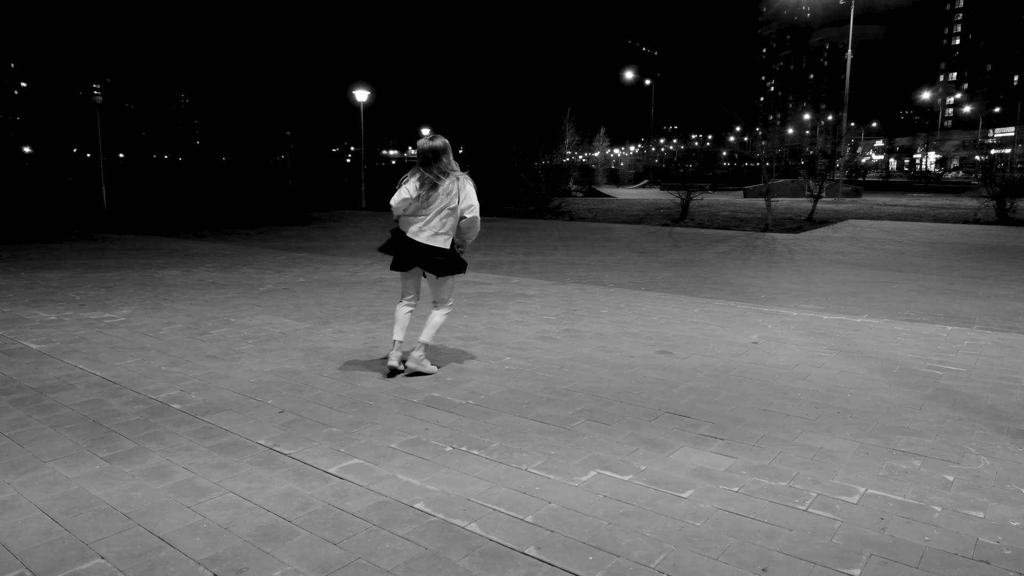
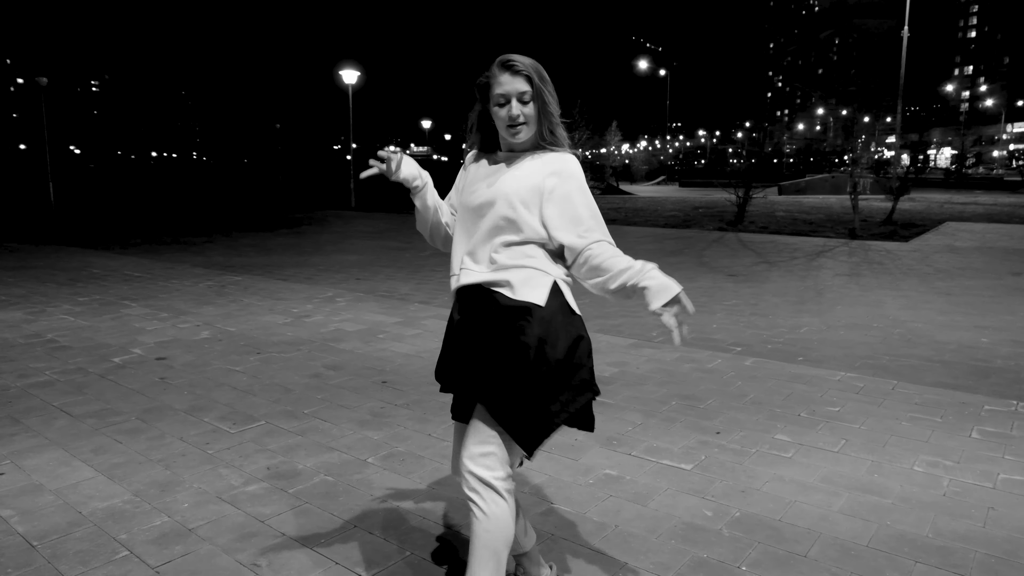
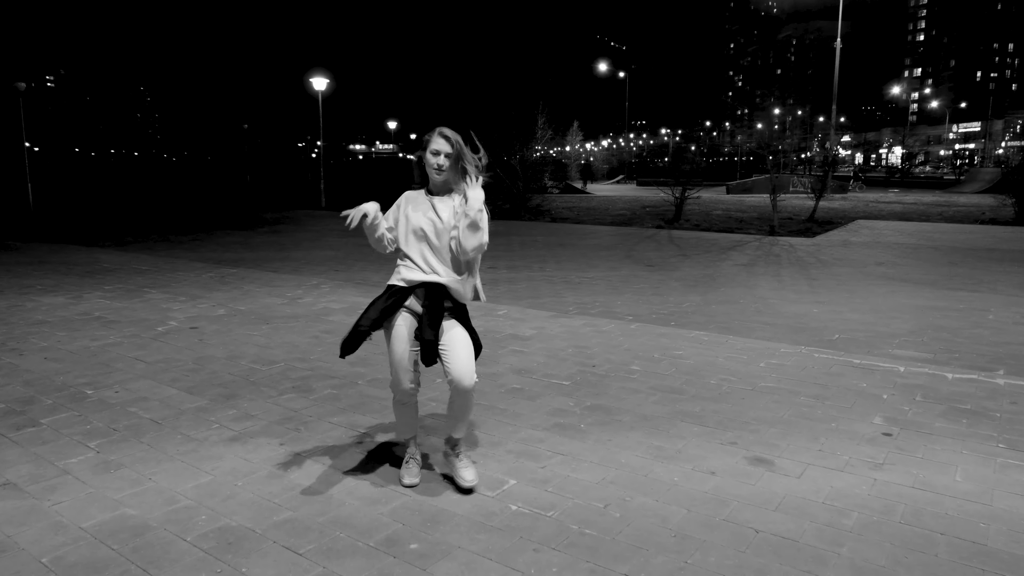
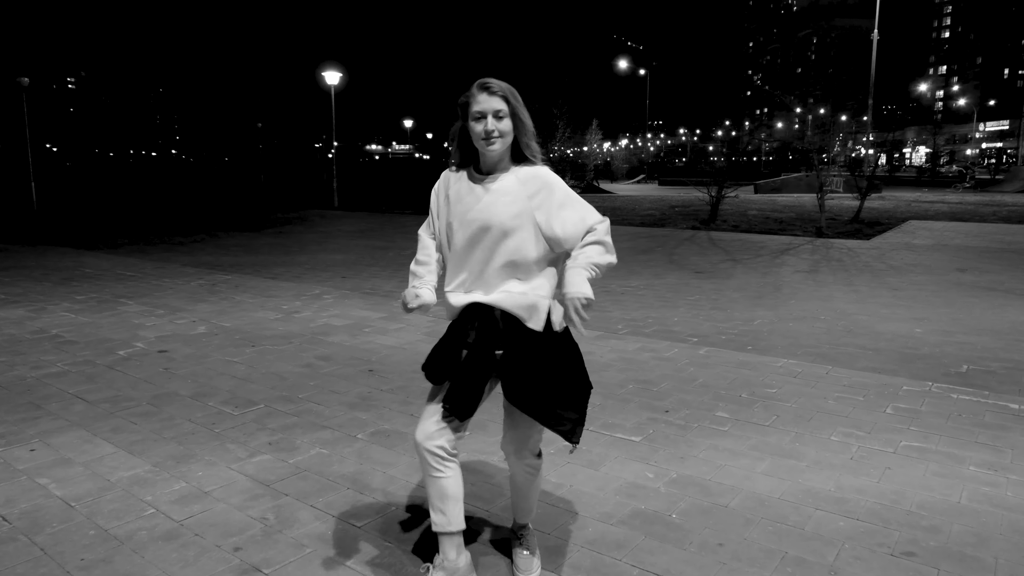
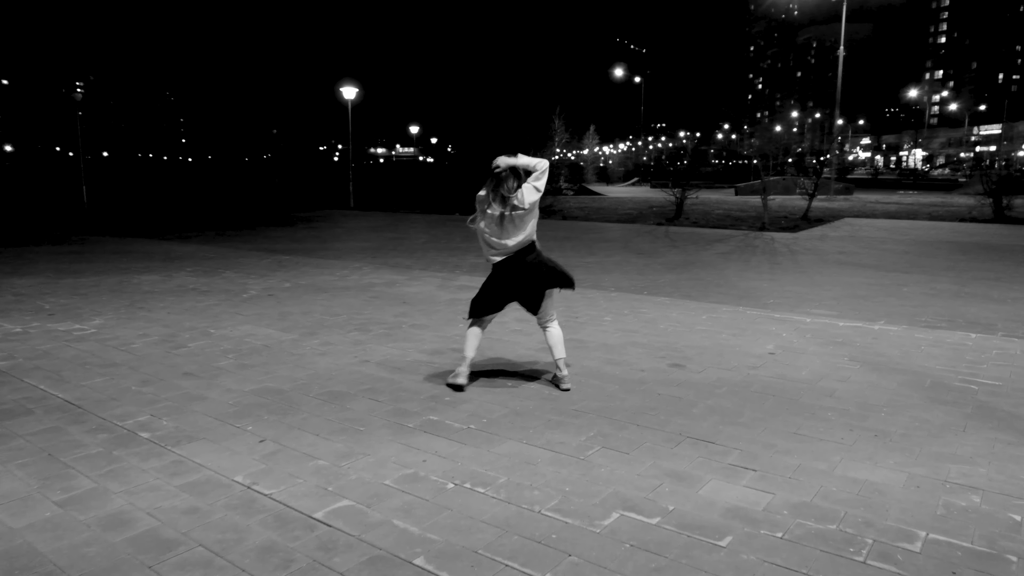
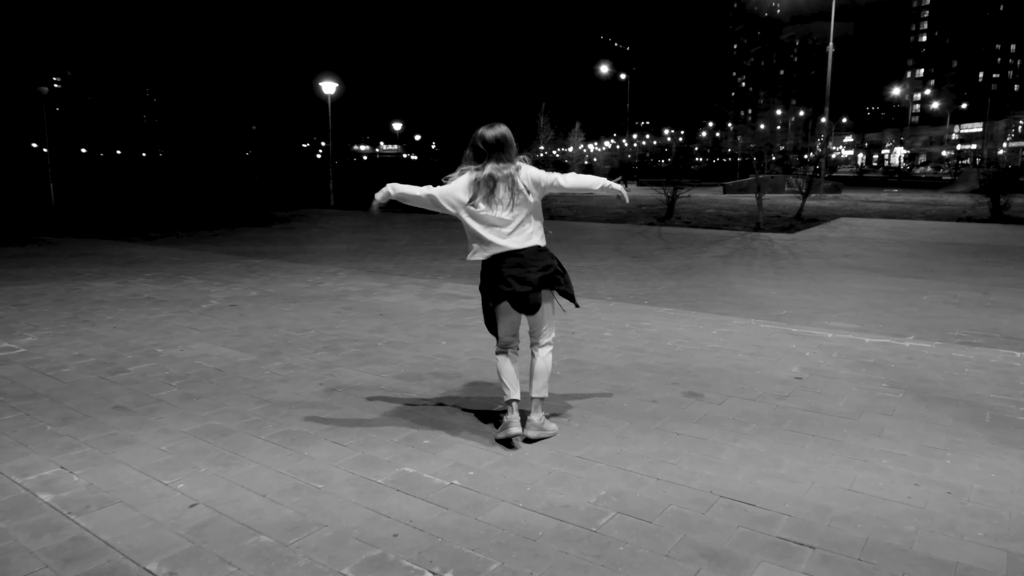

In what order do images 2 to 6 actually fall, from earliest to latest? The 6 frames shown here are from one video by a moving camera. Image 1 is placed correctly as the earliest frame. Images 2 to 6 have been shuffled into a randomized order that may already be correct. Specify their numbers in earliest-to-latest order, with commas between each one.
5, 6, 3, 4, 2
